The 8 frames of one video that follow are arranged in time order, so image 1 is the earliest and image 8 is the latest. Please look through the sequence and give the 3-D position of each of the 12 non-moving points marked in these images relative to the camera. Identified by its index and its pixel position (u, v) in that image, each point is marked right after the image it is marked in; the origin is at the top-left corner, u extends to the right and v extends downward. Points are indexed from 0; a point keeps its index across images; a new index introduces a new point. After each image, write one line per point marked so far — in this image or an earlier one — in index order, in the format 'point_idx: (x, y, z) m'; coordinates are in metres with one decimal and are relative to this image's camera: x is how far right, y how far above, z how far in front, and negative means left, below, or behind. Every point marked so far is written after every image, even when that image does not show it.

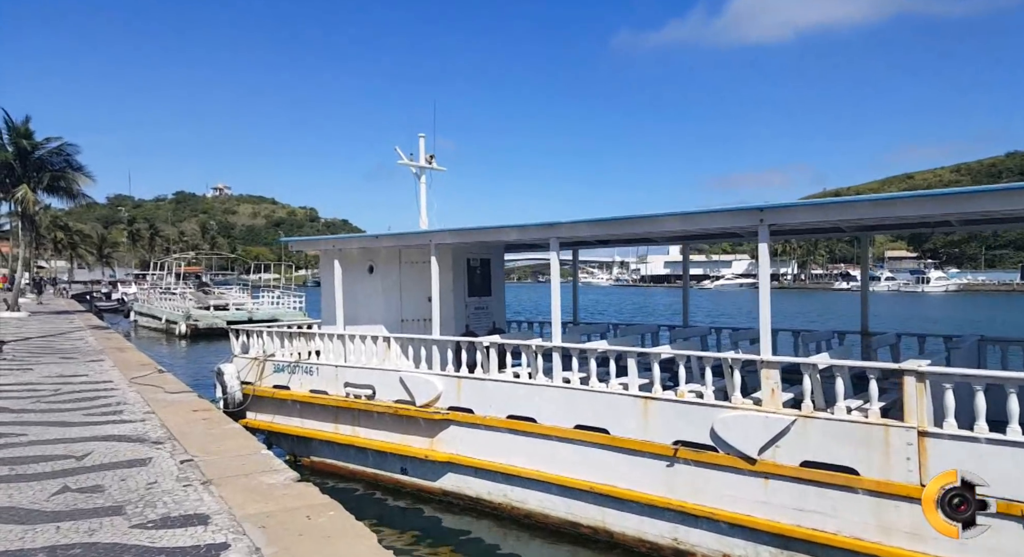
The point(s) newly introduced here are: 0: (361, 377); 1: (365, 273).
0: (-1.9, -1.3, +9.7) m
1: (-2.1, +0.1, +10.6) m
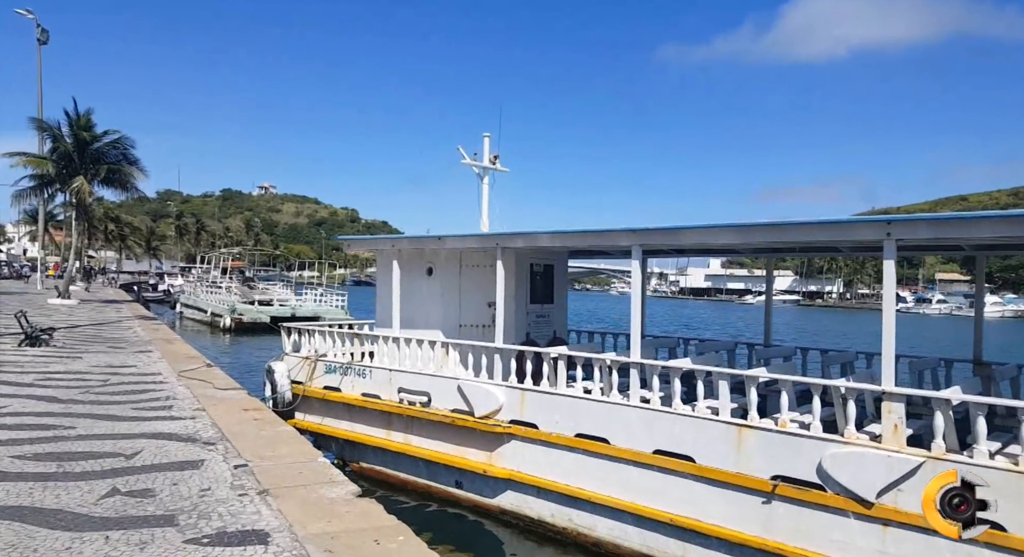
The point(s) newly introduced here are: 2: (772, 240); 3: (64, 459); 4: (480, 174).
0: (-1.1, -1.3, +9.2) m
1: (-1.2, +0.1, +10.1) m
2: (+2.2, +0.3, +6.5) m
3: (-4.0, -1.6, +6.7) m
4: (-0.5, +1.5, +10.5) m
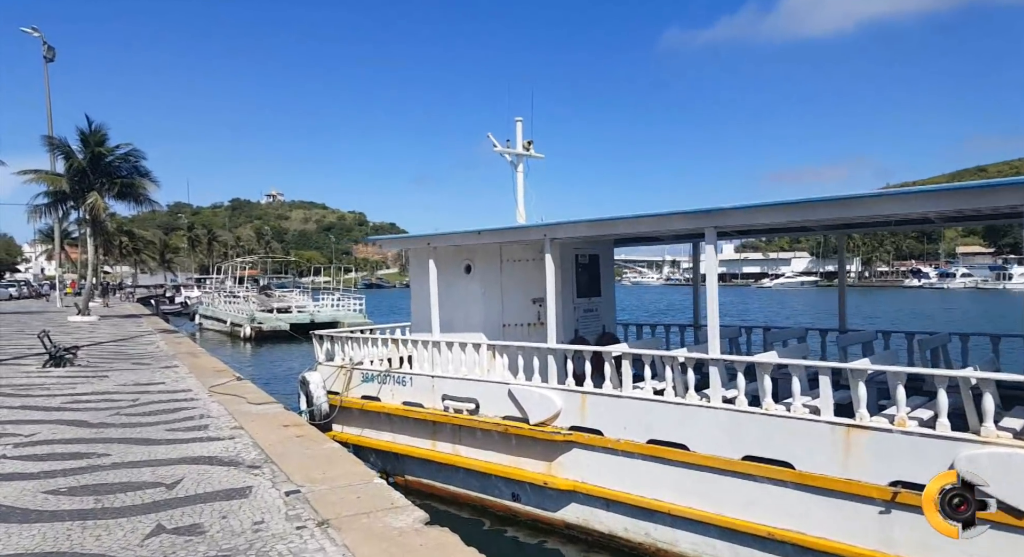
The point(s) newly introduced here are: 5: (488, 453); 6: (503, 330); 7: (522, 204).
0: (-0.5, -1.3, +8.7) m
1: (-0.6, +0.1, +9.6) m
2: (+2.7, +0.5, +5.9) m
3: (-3.4, -1.8, +6.2) m
4: (0.0, +1.5, +10.0) m
5: (-0.2, -1.9, +8.2) m
6: (-0.1, -0.6, +9.4) m
7: (+0.1, +1.0, +10.0) m
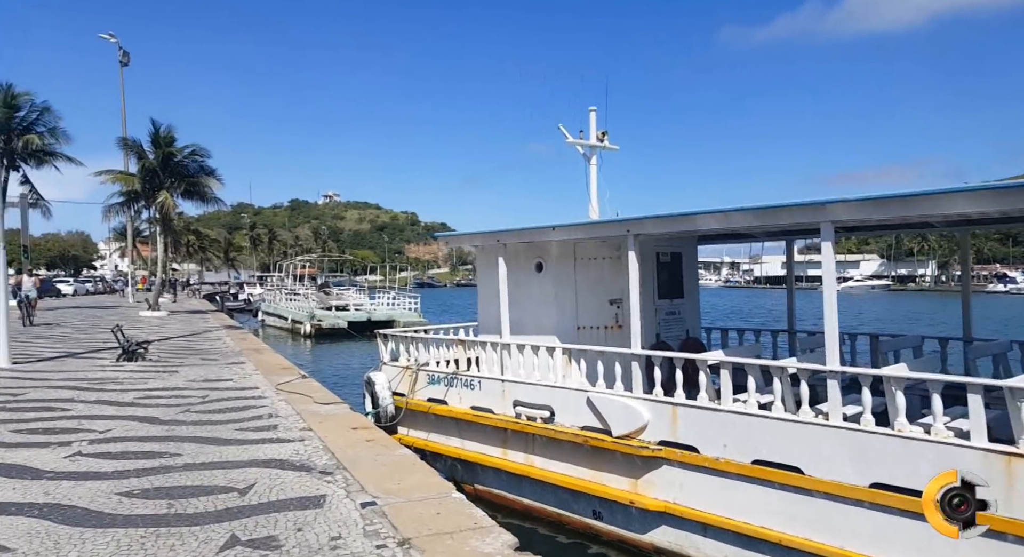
0: (+0.3, -1.3, +8.4) m
1: (+0.3, +0.1, +9.3) m
2: (+3.4, +0.4, +5.3) m
3: (-2.7, -1.7, +6.1) m
4: (+1.0, +1.5, +9.6) m
5: (+0.6, -1.9, +7.8) m
6: (+0.8, -0.7, +9.0) m
7: (+1.1, +1.0, +9.6) m
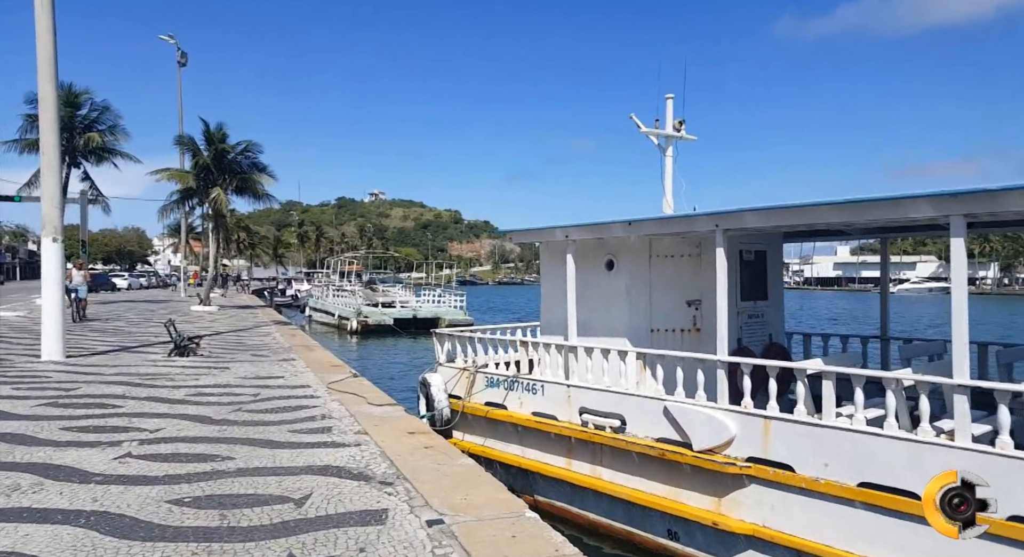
0: (+1.0, -1.3, +7.8) m
1: (+1.0, +0.1, +8.7) m
2: (+3.9, +0.4, +4.6) m
3: (-2.1, -1.7, +5.7) m
4: (+1.8, +1.5, +9.0) m
5: (+1.2, -1.9, +7.2) m
6: (+1.5, -0.7, +8.4) m
7: (+1.9, +1.0, +9.0) m
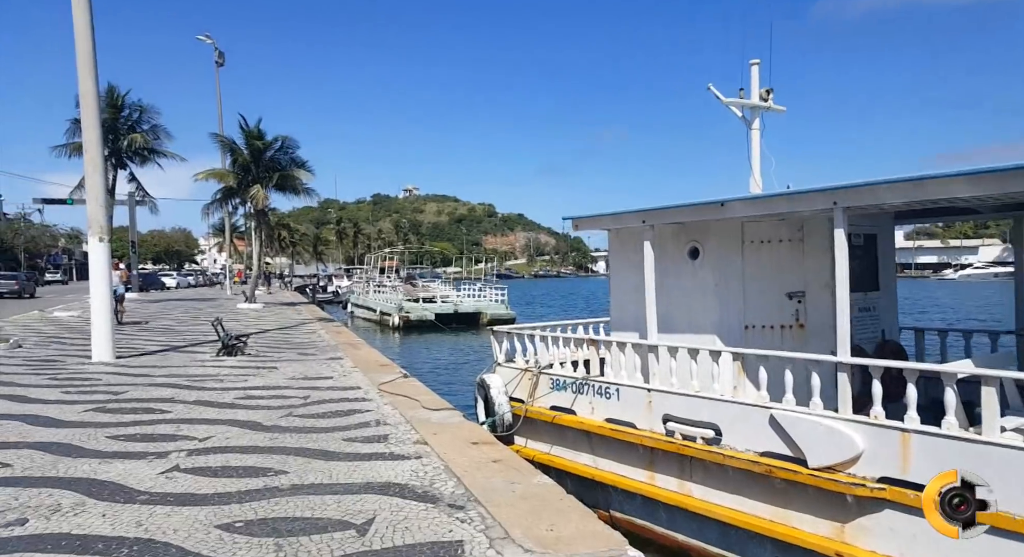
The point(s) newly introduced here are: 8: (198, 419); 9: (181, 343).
0: (+1.7, -1.2, +7.0) m
1: (+1.8, +0.2, +7.9) m
2: (+4.4, +0.5, +3.7) m
3: (-1.5, -1.7, +5.0) m
4: (+2.5, +1.6, +8.1) m
5: (+1.9, -1.9, +6.4) m
6: (+2.3, -0.6, +7.5) m
7: (+2.6, +1.1, +8.1) m
8: (-3.6, -1.6, +8.5) m
9: (-7.0, -1.4, +16.0) m
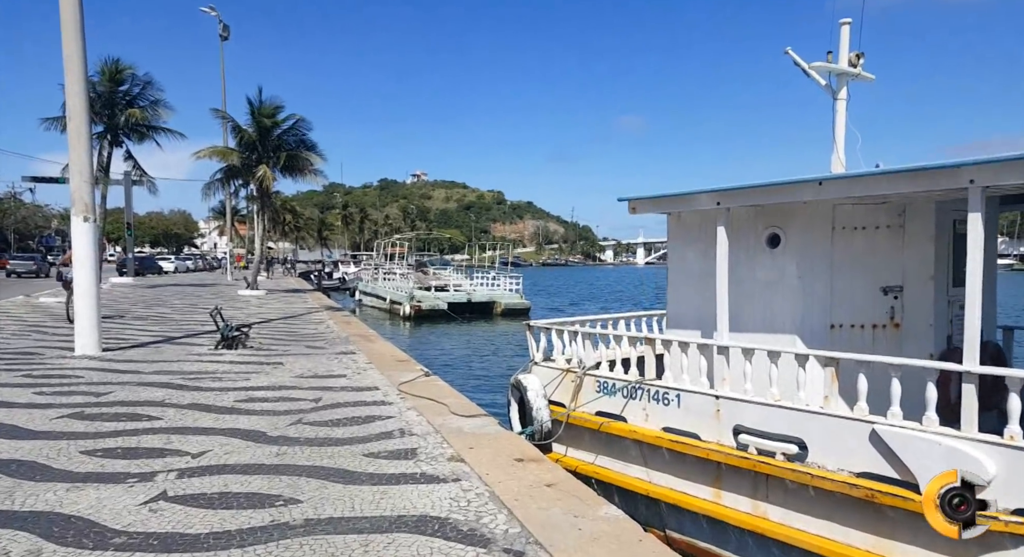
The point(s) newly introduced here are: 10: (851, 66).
0: (+2.1, -1.1, +5.8) m
1: (+2.2, +0.3, +6.7) m
2: (+4.8, +0.5, +2.4) m
3: (-1.1, -1.6, +3.9) m
4: (+2.9, +1.7, +6.9) m
5: (+2.3, -1.8, +5.2) m
6: (+2.7, -0.5, +6.3) m
7: (+3.1, +1.2, +6.9) m
8: (-3.1, -1.5, +7.4) m
9: (-6.5, -1.1, +14.9) m
10: (+3.6, +2.3, +8.3) m
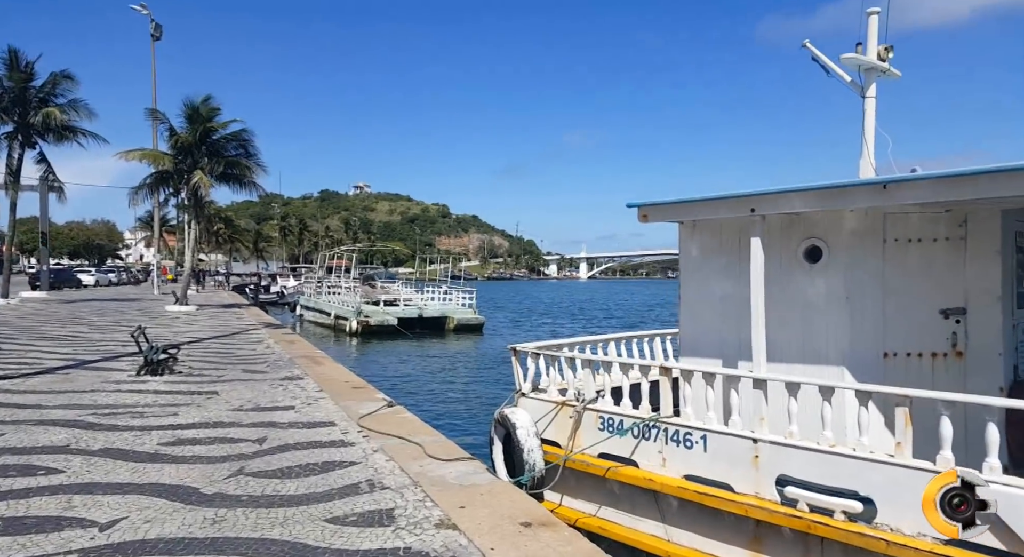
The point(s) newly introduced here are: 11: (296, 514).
0: (+2.2, -1.3, +4.7) m
1: (+2.2, +0.1, +5.6) m
2: (+5.2, +0.4, +1.5) m
3: (-0.9, -1.7, +2.5) m
4: (+3.0, +1.5, +5.8) m
5: (+2.4, -1.9, +4.1) m
6: (+2.7, -0.6, +5.2) m
7: (+3.1, +1.0, +5.9) m
8: (-3.2, -1.6, +5.9) m
9: (-7.1, -1.3, +13.1) m
10: (+3.5, +2.2, +7.3) m
11: (-1.5, -1.7, +5.3) m
